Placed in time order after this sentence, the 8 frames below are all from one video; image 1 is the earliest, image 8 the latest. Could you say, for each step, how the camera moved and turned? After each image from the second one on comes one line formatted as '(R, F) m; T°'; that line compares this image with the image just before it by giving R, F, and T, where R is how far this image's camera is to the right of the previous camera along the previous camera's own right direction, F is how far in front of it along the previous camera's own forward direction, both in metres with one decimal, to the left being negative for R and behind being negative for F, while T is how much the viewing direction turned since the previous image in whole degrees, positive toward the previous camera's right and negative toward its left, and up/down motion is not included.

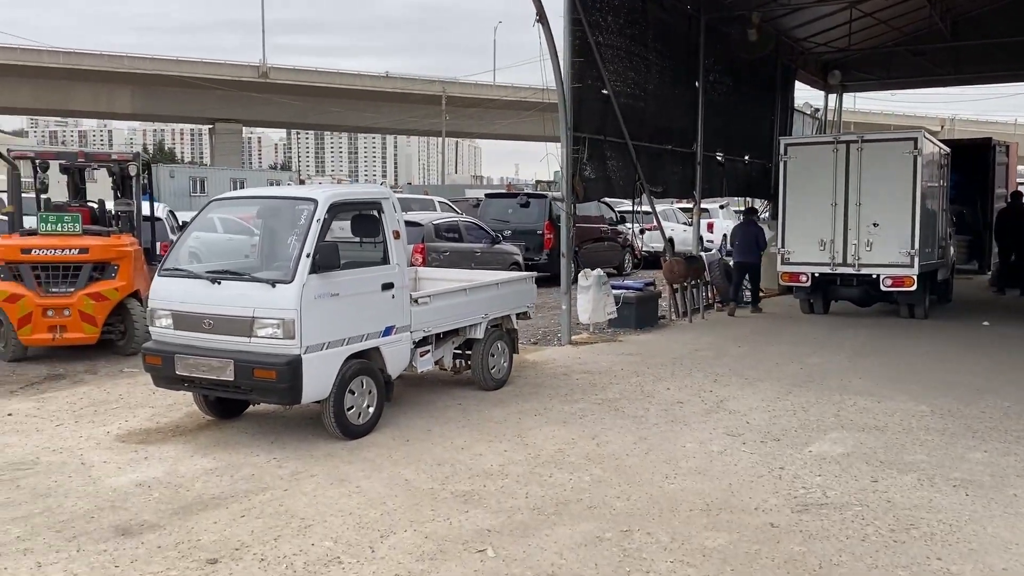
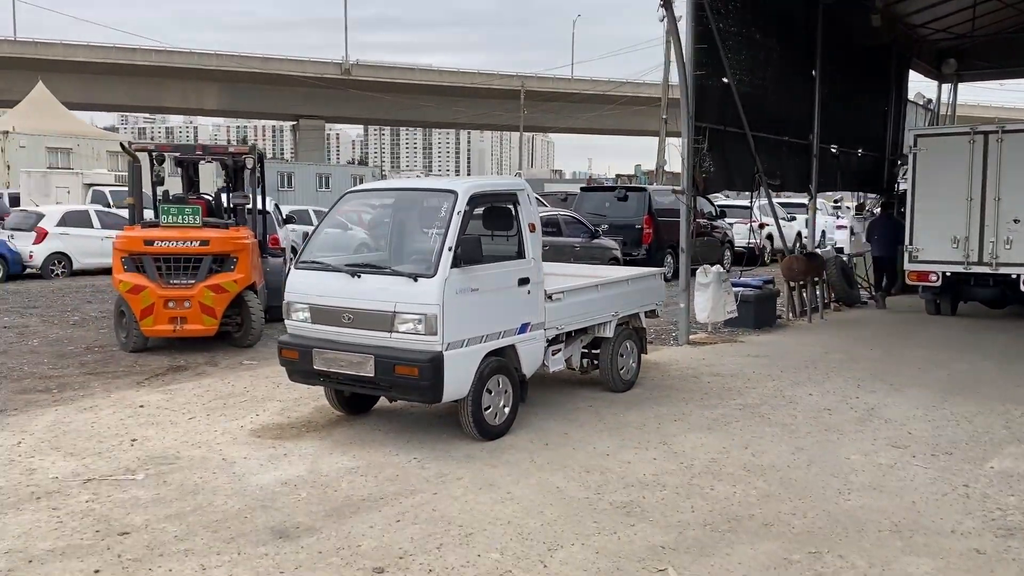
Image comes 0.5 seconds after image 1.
(-0.5, +0.3) m; -5°
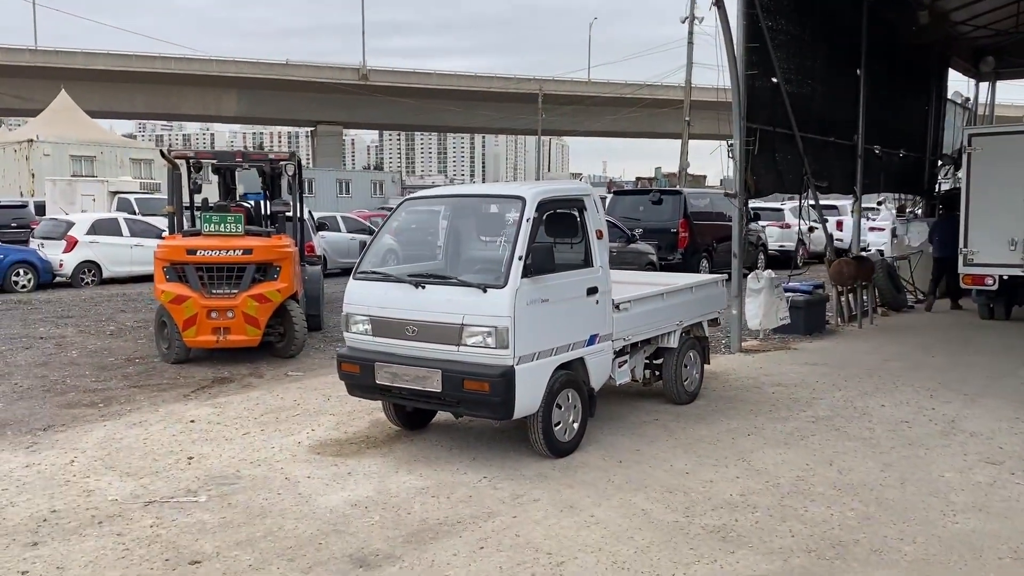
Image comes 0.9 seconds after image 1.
(-0.3, +0.3) m; -1°
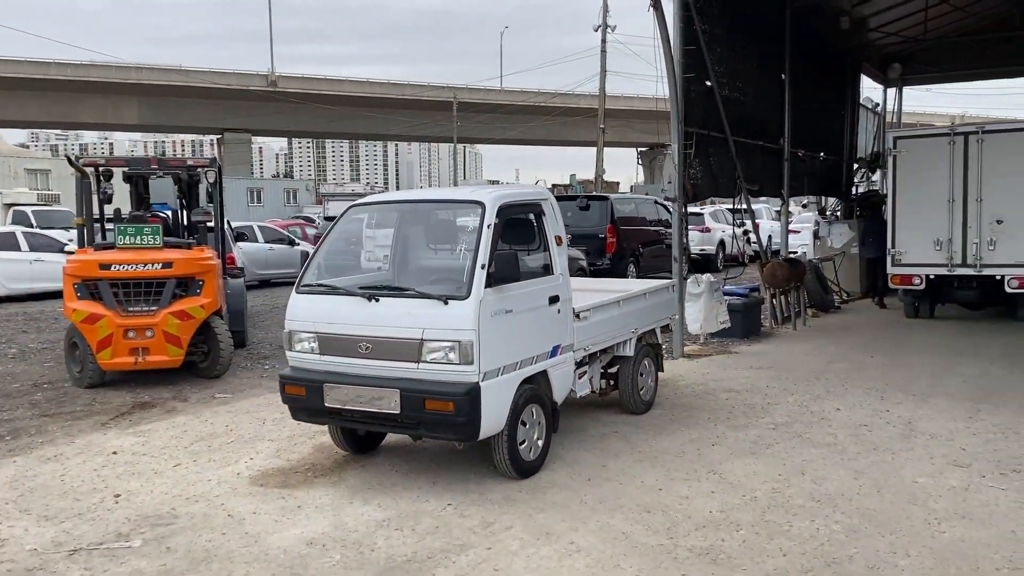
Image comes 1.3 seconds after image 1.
(-0.3, +0.3) m; +6°
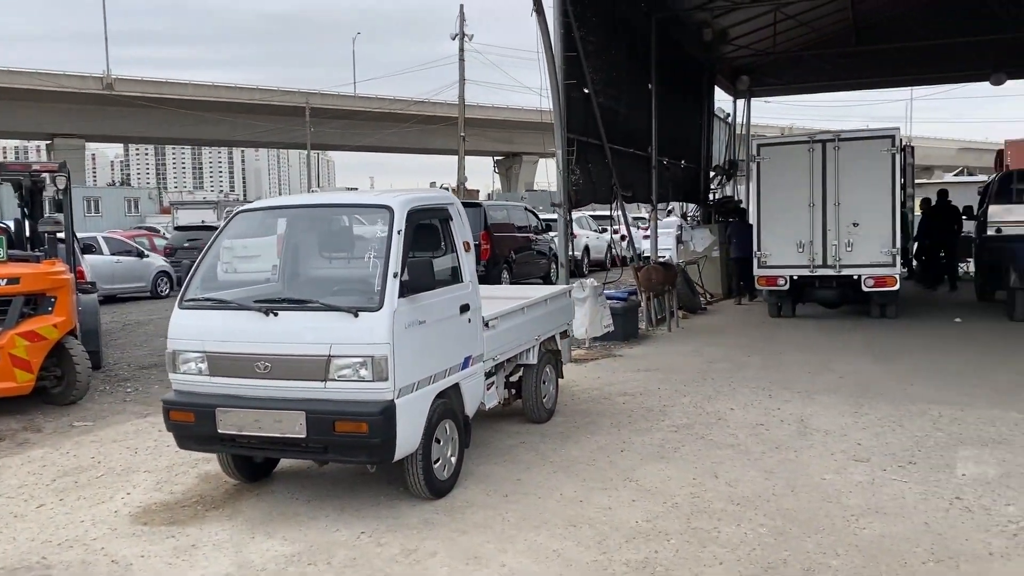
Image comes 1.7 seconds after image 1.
(-0.3, +0.3) m; +9°
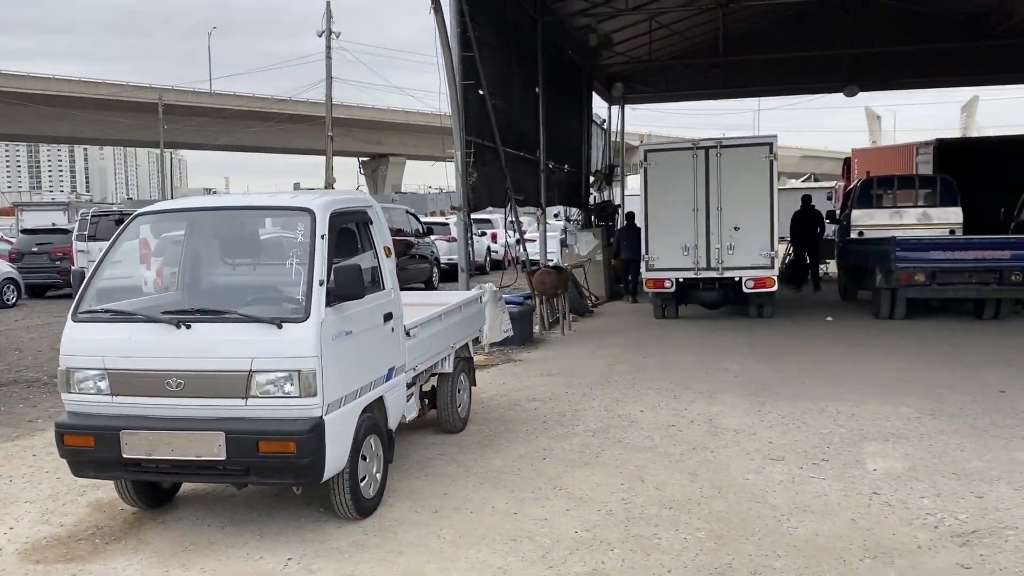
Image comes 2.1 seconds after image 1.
(-0.3, +0.2) m; +9°
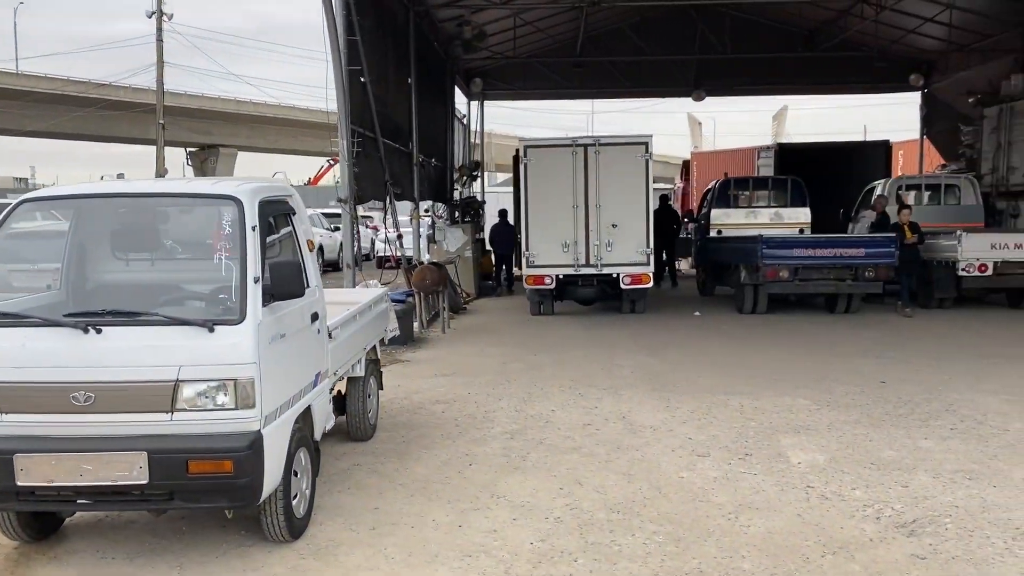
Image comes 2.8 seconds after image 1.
(-0.5, +0.3) m; +11°
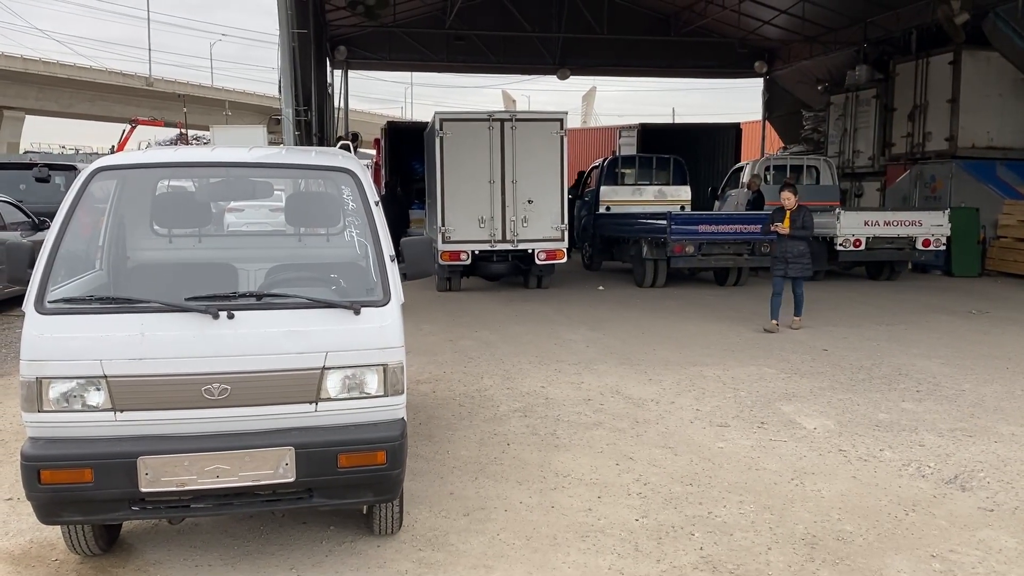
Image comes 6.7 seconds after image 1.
(-1.4, +0.2) m; +12°
